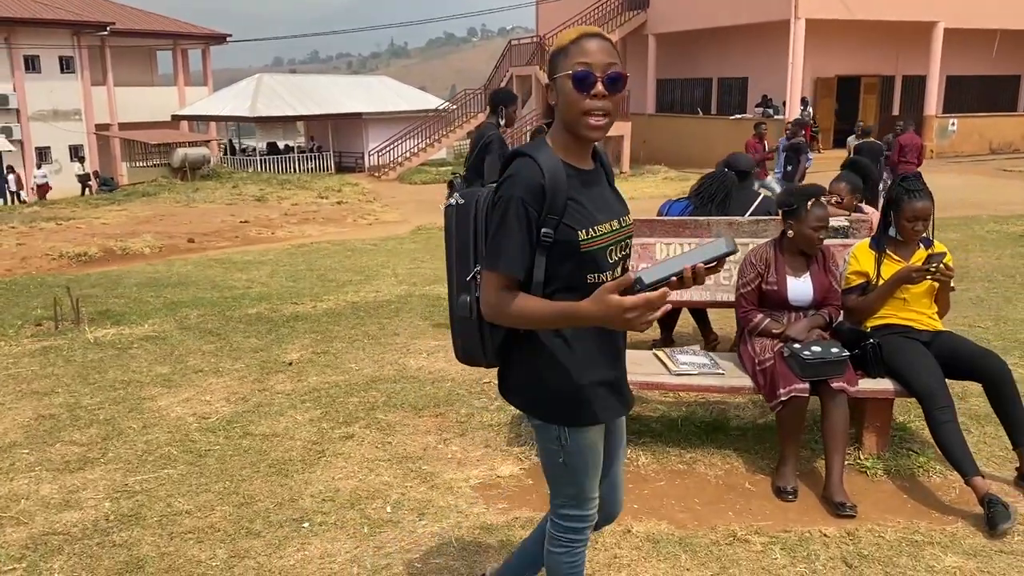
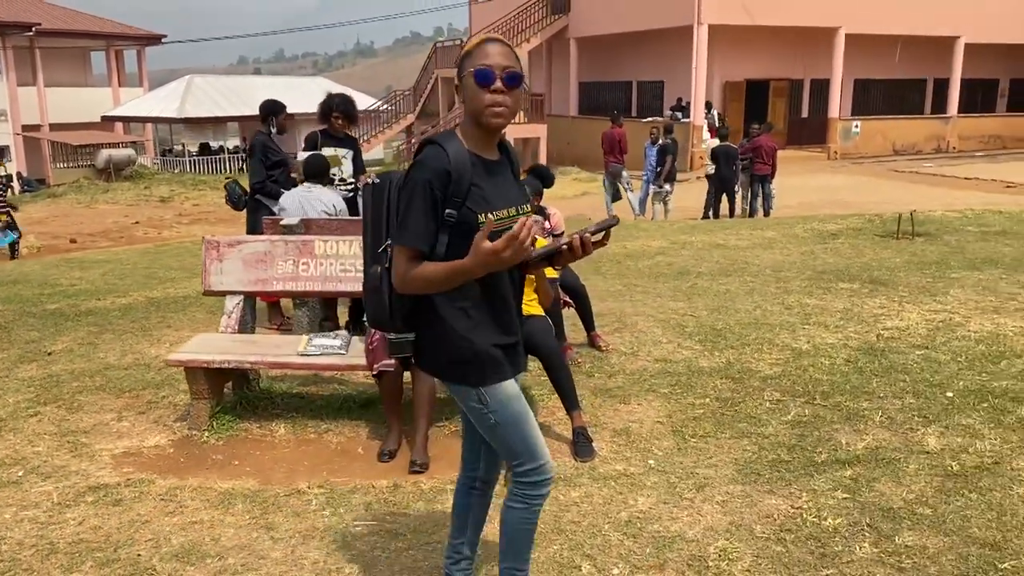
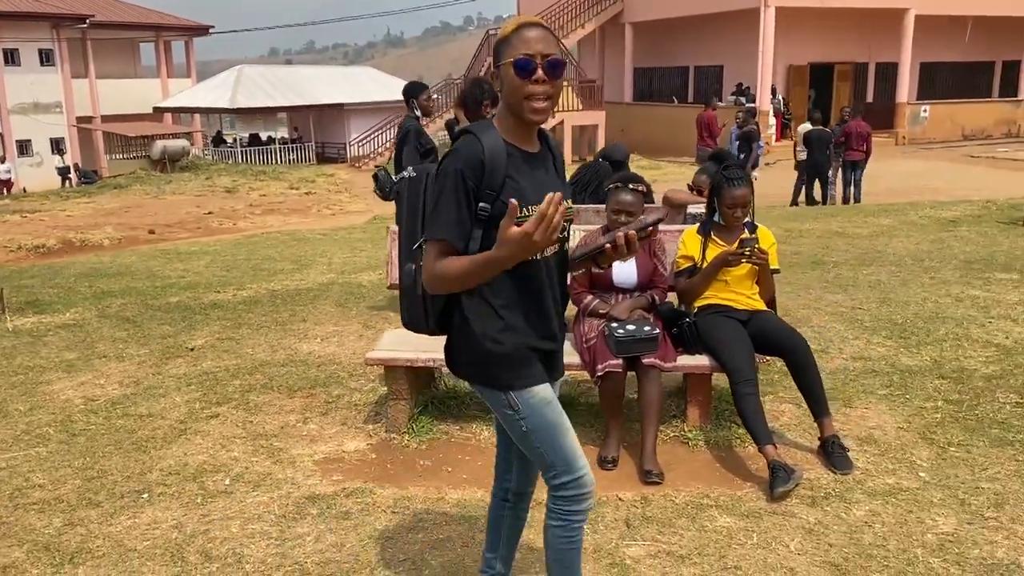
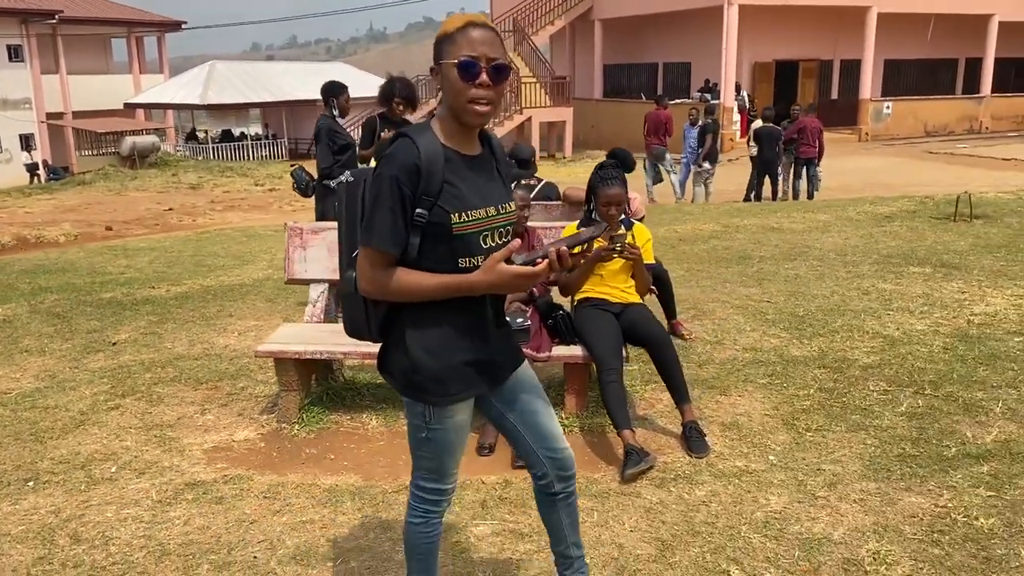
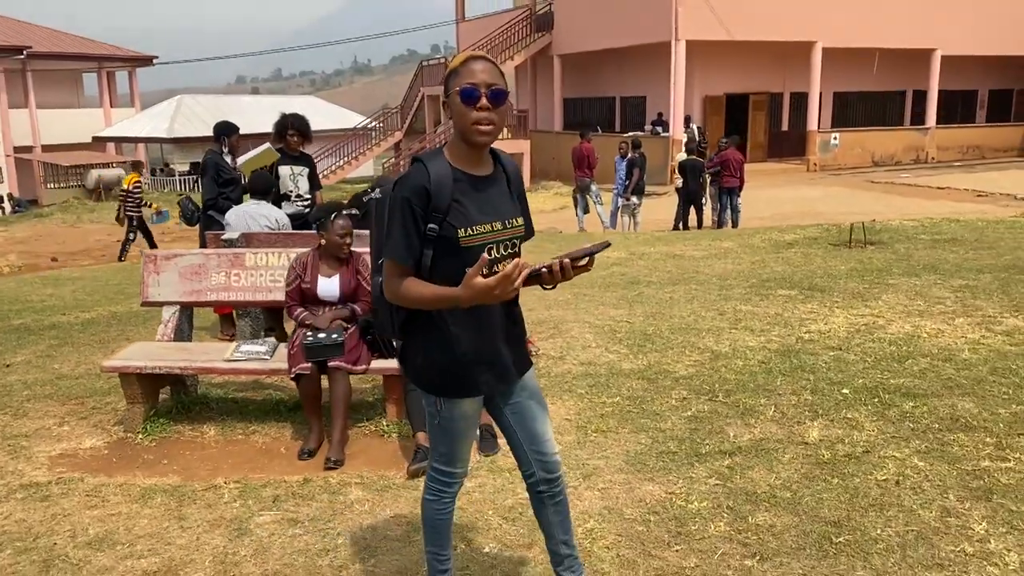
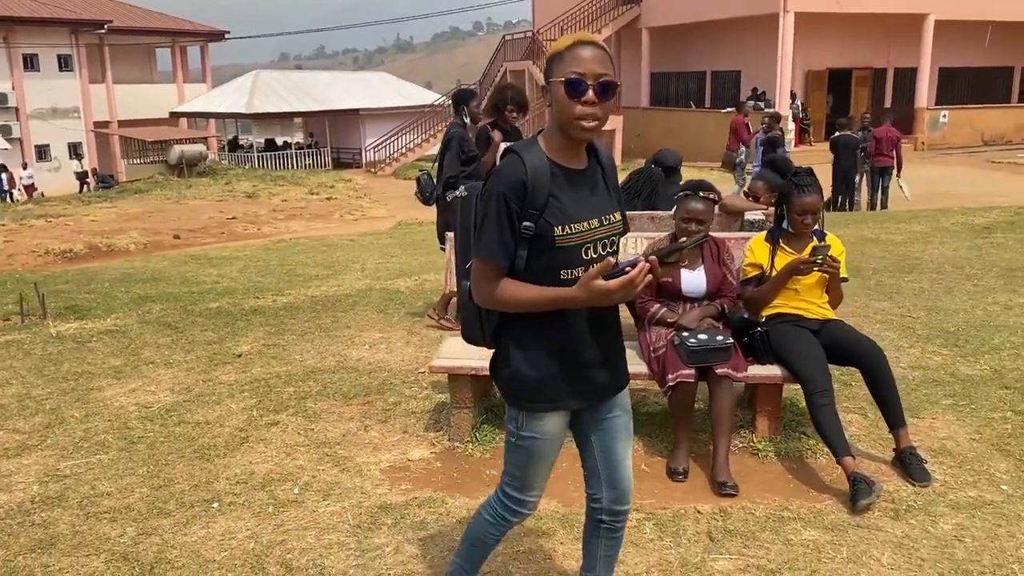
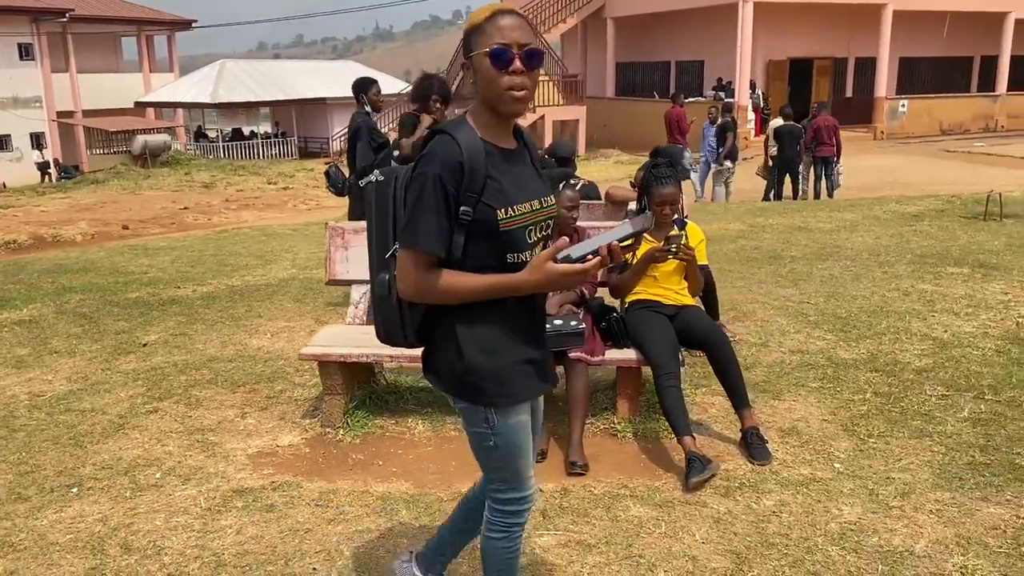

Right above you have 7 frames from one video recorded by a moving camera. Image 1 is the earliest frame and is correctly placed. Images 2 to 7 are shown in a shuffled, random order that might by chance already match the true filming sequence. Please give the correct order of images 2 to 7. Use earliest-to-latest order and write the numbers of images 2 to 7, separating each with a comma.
6, 3, 7, 4, 2, 5
